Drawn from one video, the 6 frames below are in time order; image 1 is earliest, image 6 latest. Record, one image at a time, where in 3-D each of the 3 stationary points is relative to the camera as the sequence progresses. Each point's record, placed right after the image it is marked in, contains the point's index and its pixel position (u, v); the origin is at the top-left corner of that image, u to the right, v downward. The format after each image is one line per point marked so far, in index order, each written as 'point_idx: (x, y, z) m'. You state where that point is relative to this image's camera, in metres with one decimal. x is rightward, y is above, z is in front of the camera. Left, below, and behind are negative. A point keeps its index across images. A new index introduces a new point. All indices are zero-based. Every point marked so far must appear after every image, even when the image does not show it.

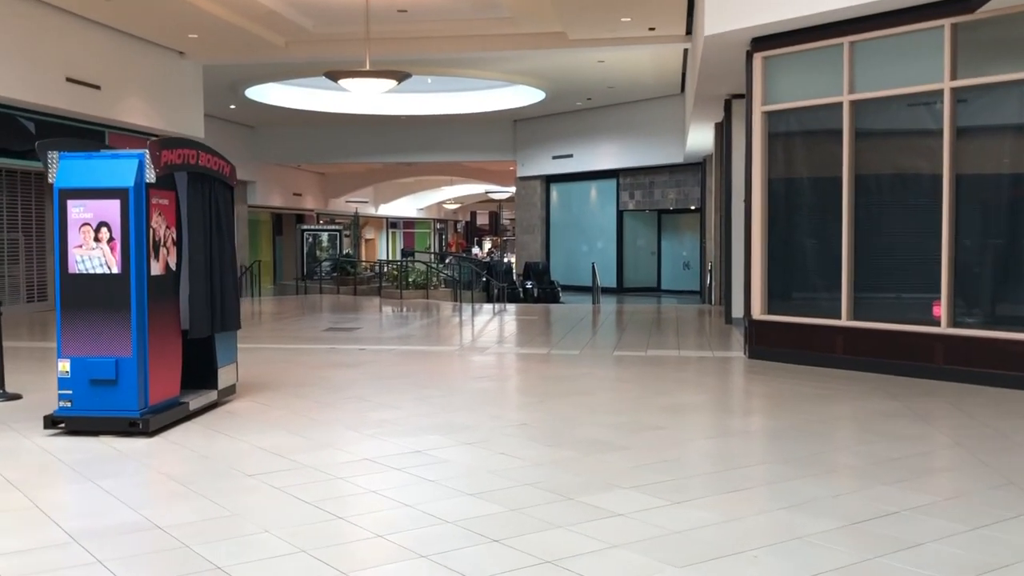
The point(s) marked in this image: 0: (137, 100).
0: (-6.8, +3.4, +14.5) m
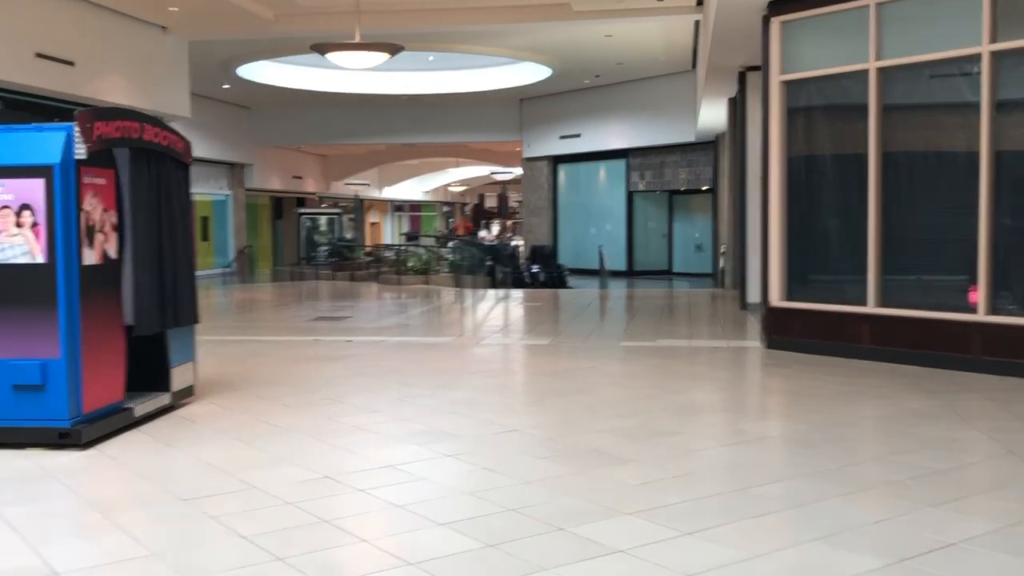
0: (-6.7, +3.6, +13.8) m
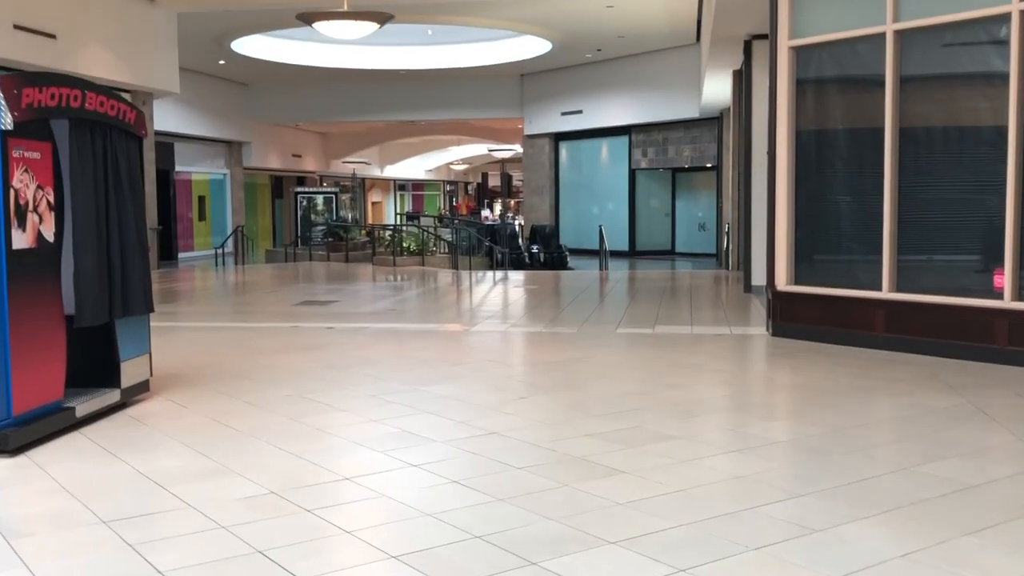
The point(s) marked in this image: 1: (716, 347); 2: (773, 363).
0: (-6.8, +3.9, +13.2) m
1: (+1.9, -0.6, +7.6) m
2: (+2.2, -0.6, +6.8) m
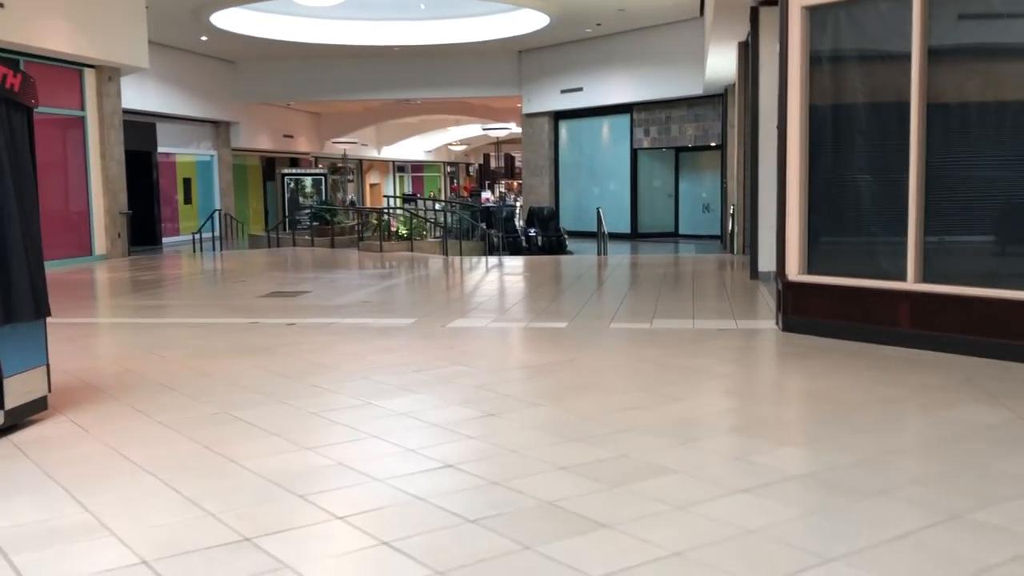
0: (-7.0, +4.1, +12.3) m
1: (+1.7, -0.5, +6.8) m
2: (+2.0, -0.6, +5.9) m
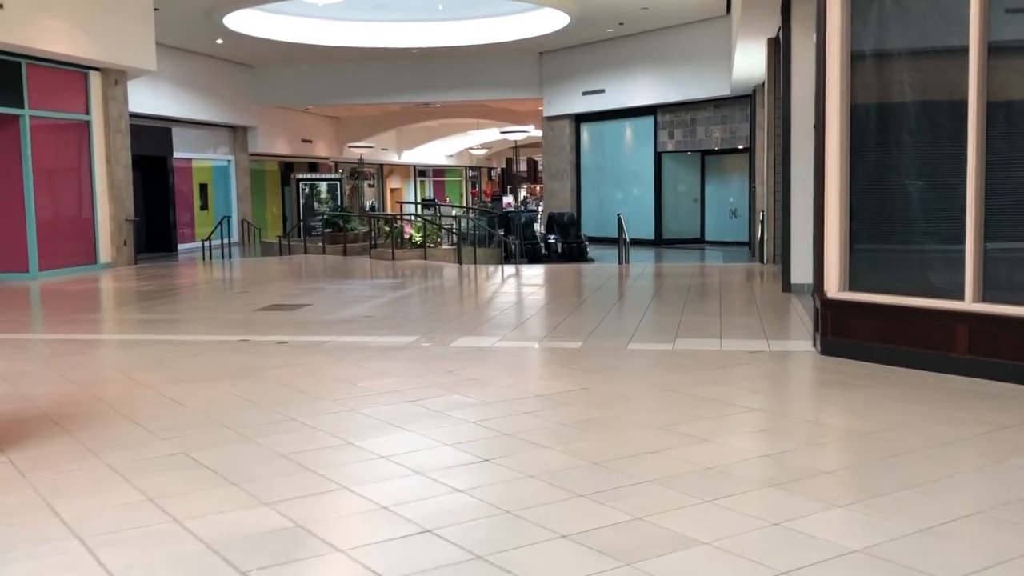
0: (-6.7, +3.9, +11.9) m
1: (+1.8, -0.6, +6.1) m
2: (+2.0, -0.7, +5.2) m
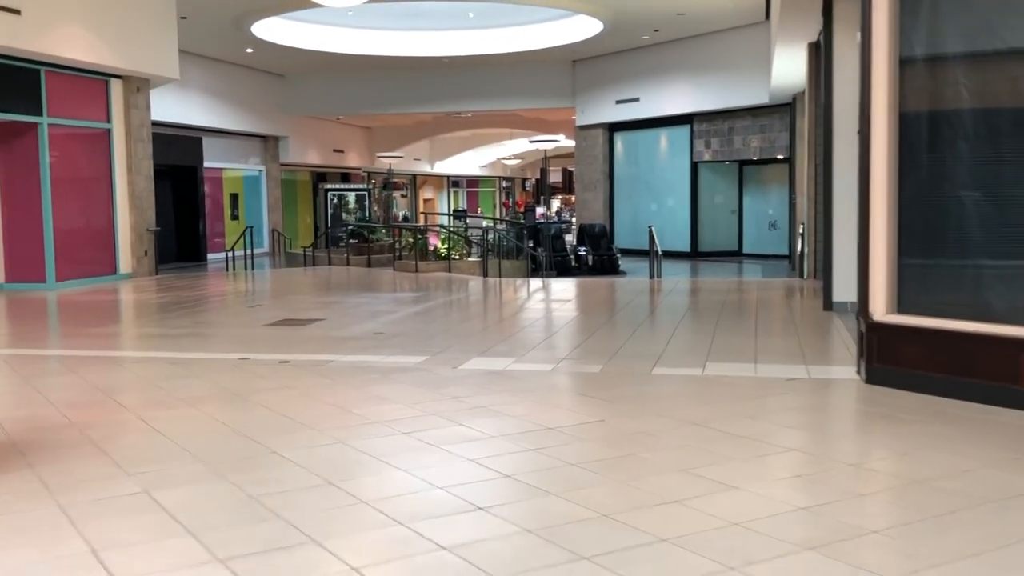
0: (-6.4, +3.8, +11.8) m
1: (+1.9, -0.8, +5.5) m
2: (+2.1, -0.9, +4.7) m
